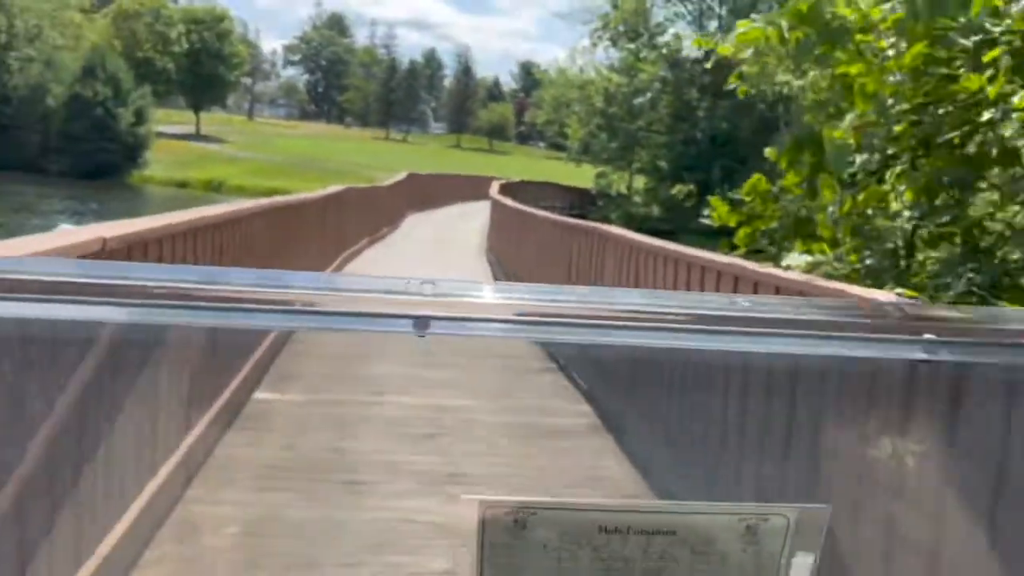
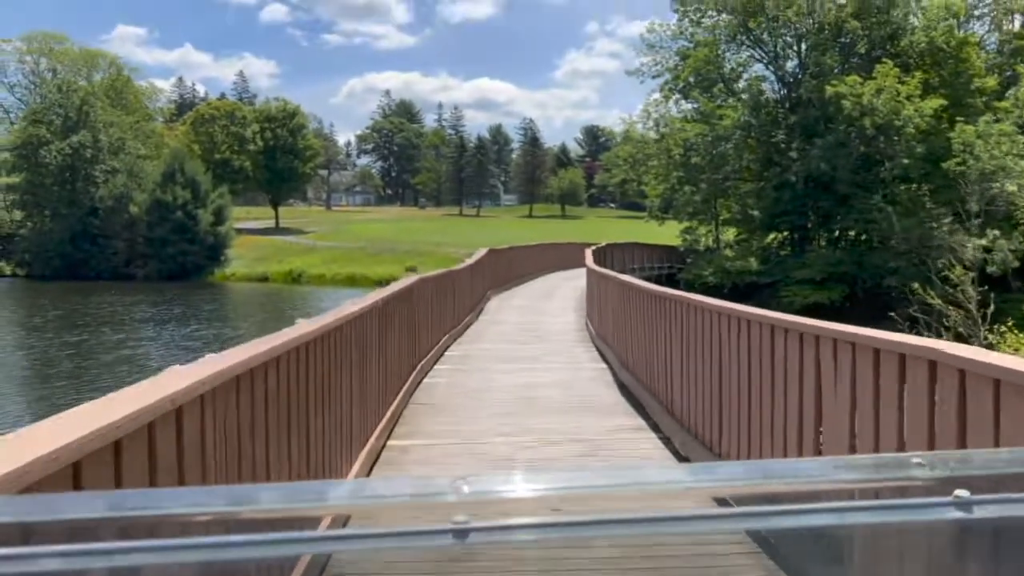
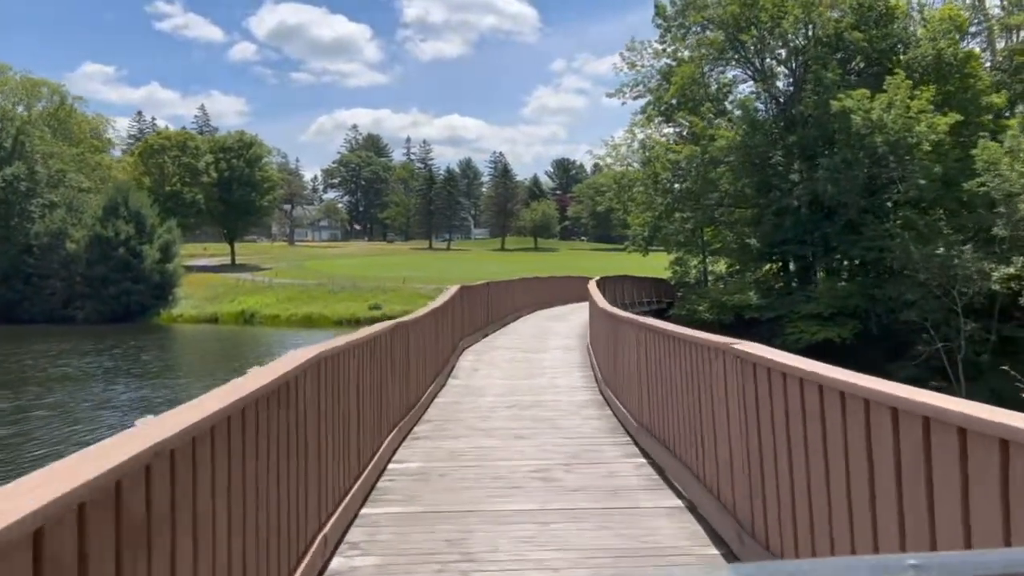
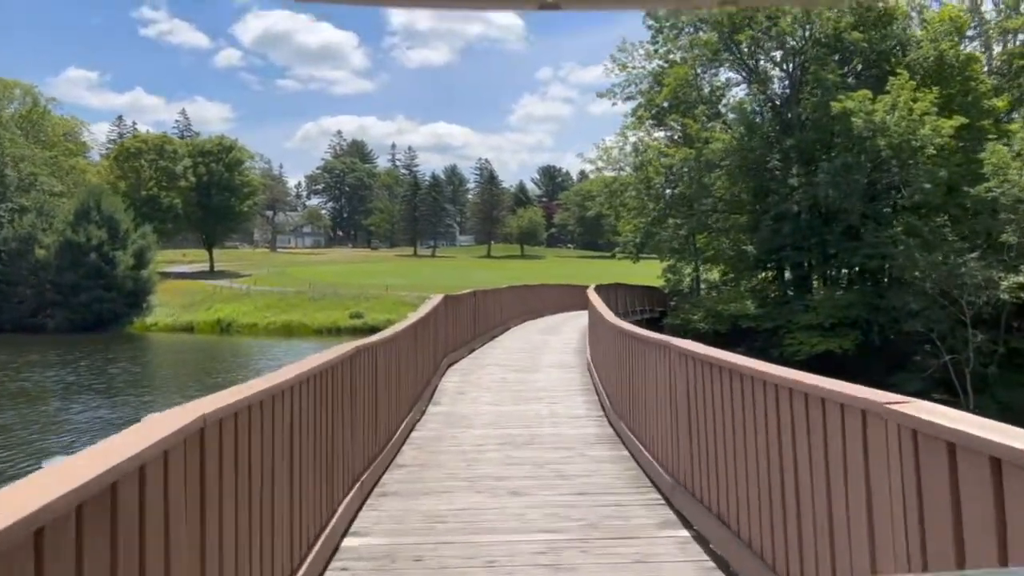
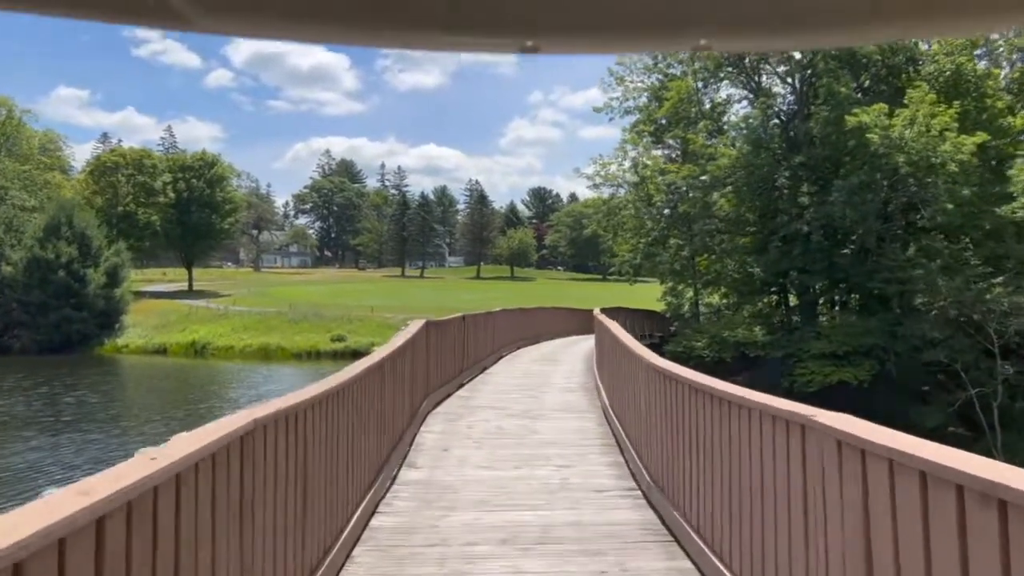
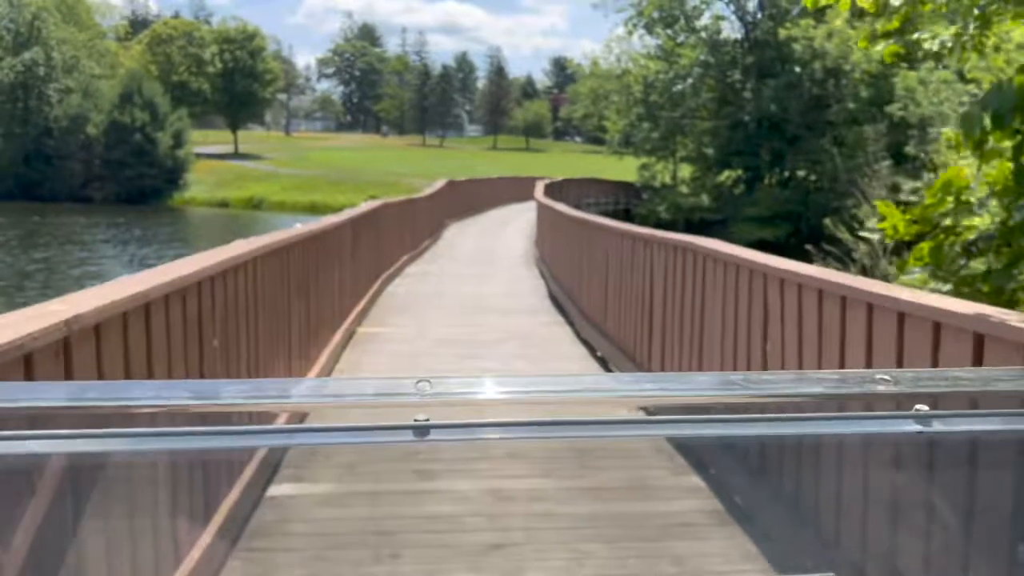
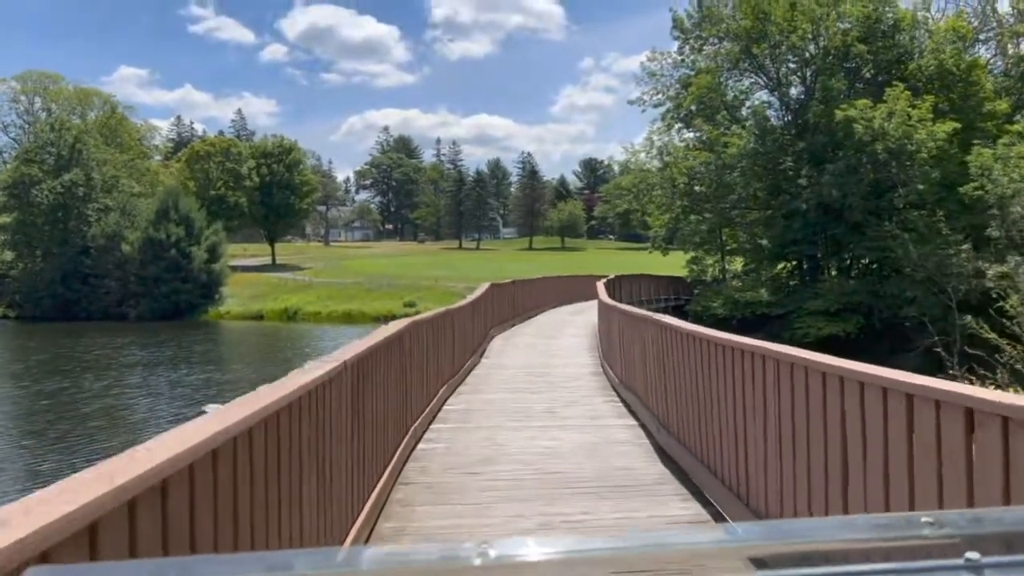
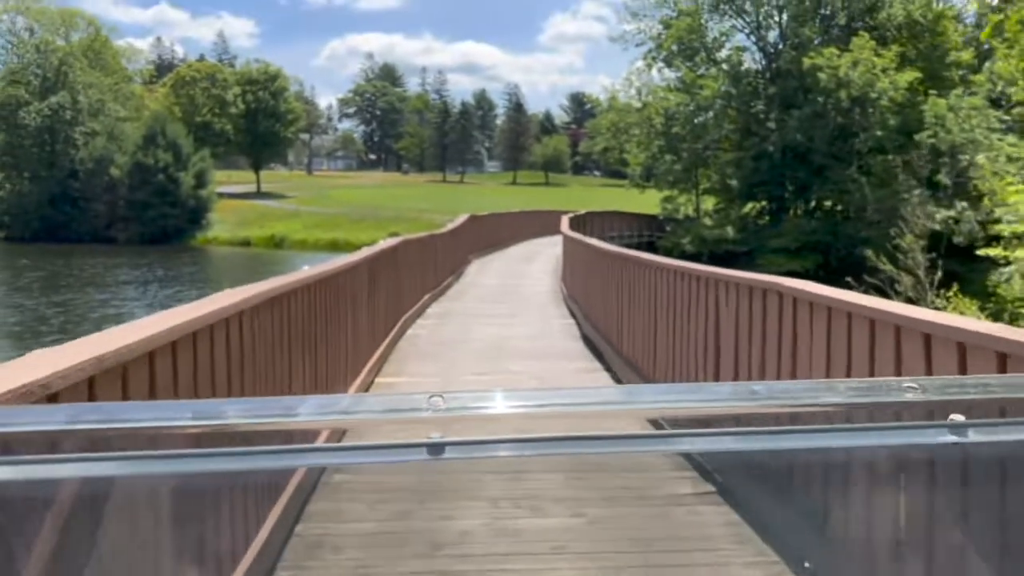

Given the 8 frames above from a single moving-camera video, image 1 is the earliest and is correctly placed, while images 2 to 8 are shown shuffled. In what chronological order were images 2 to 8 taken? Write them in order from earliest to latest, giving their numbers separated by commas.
6, 8, 2, 7, 3, 4, 5
